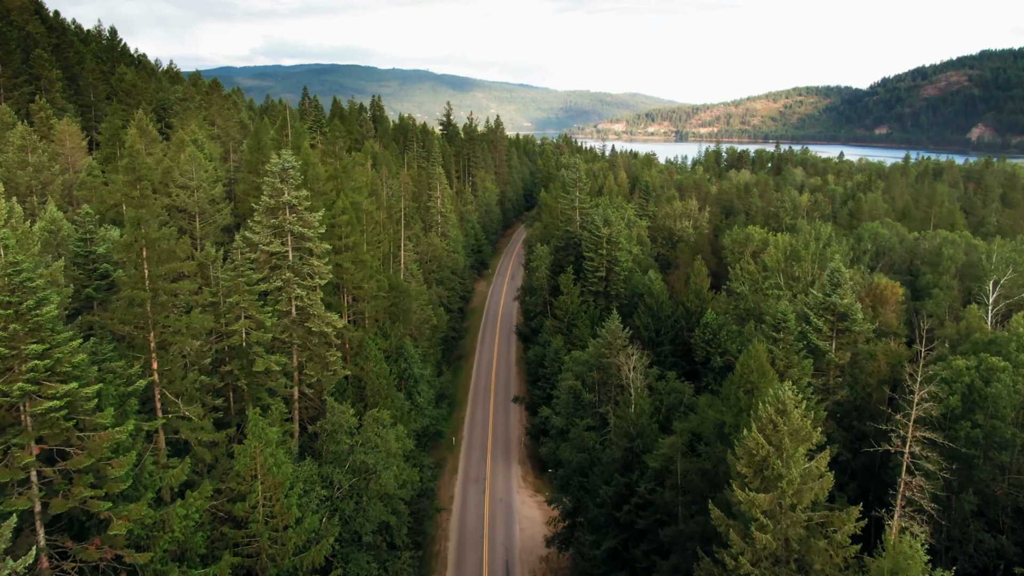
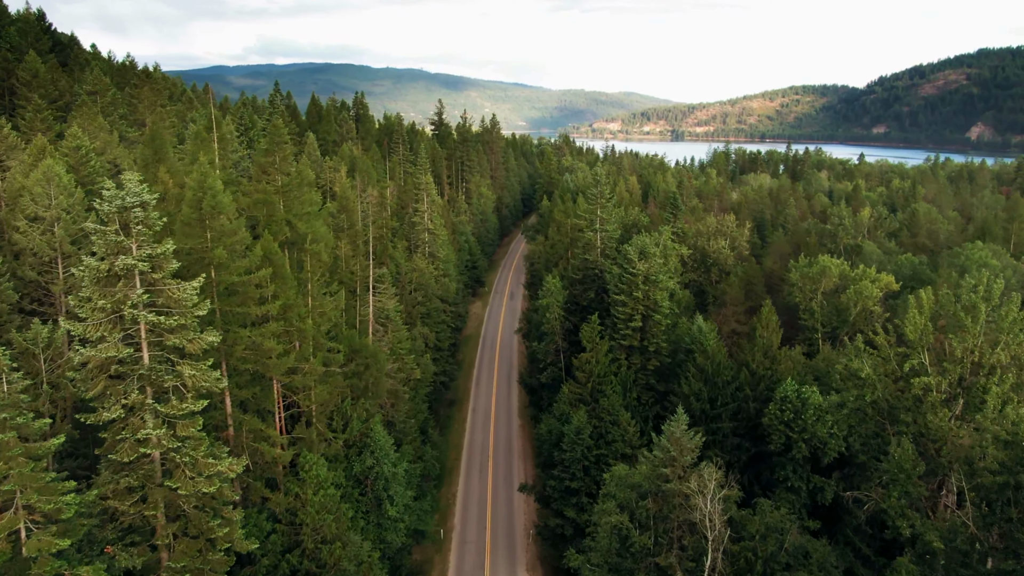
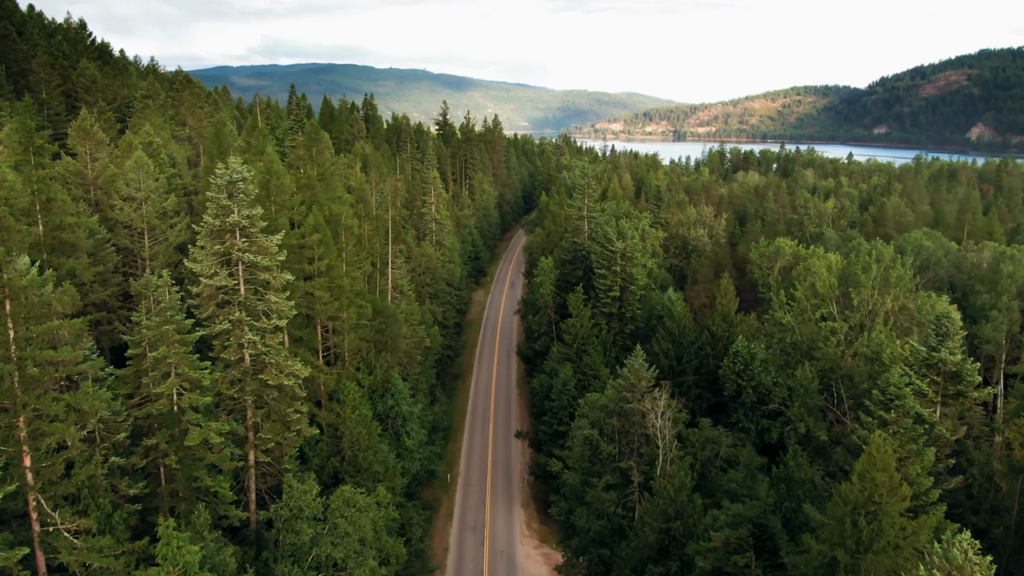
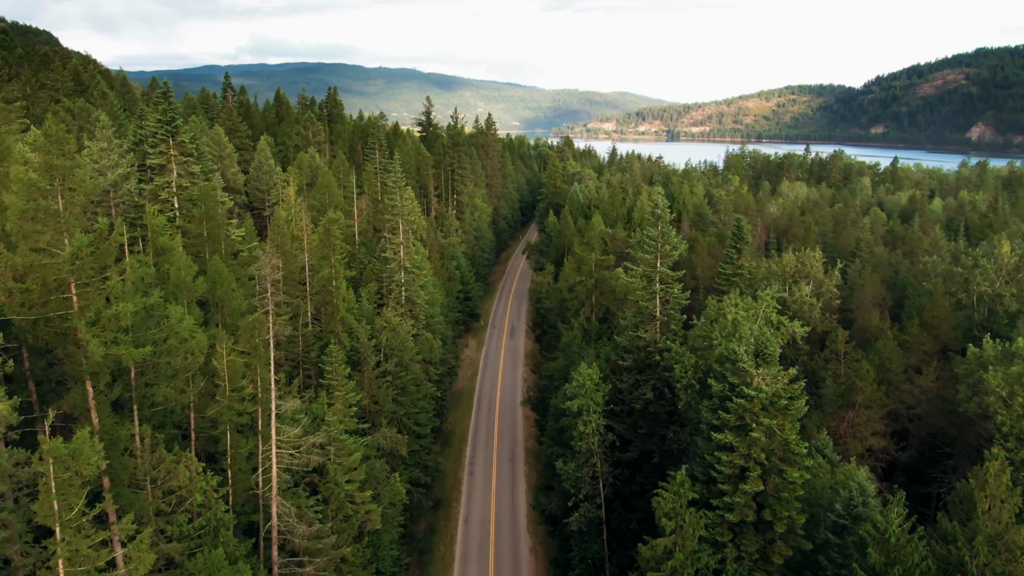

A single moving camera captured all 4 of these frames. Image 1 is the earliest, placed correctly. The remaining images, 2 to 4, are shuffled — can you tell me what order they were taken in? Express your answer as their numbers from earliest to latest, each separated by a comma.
3, 2, 4
